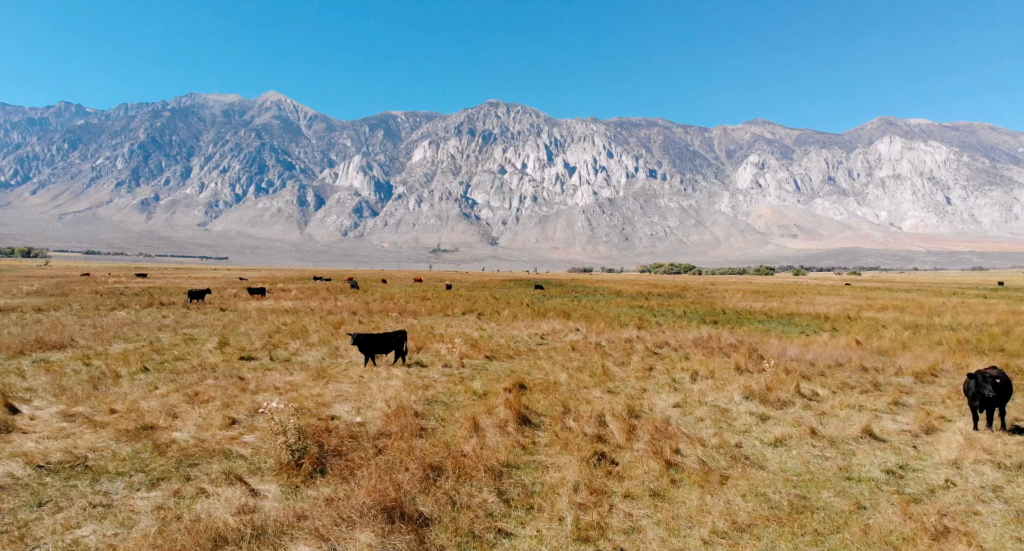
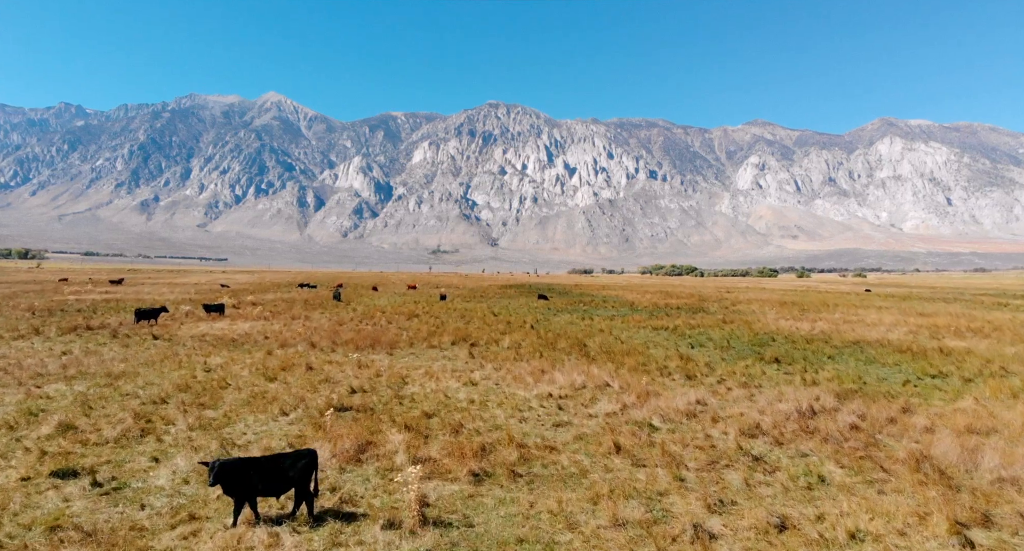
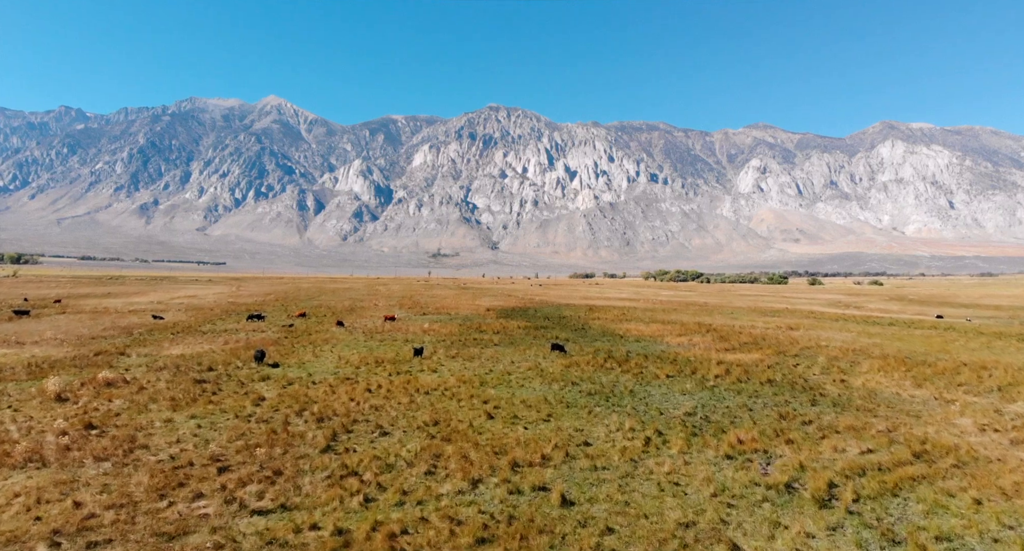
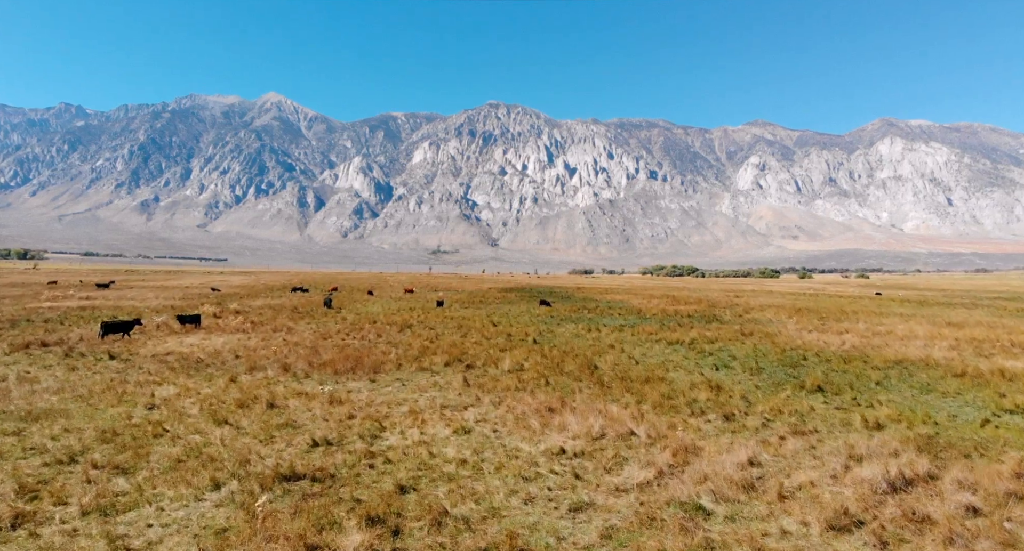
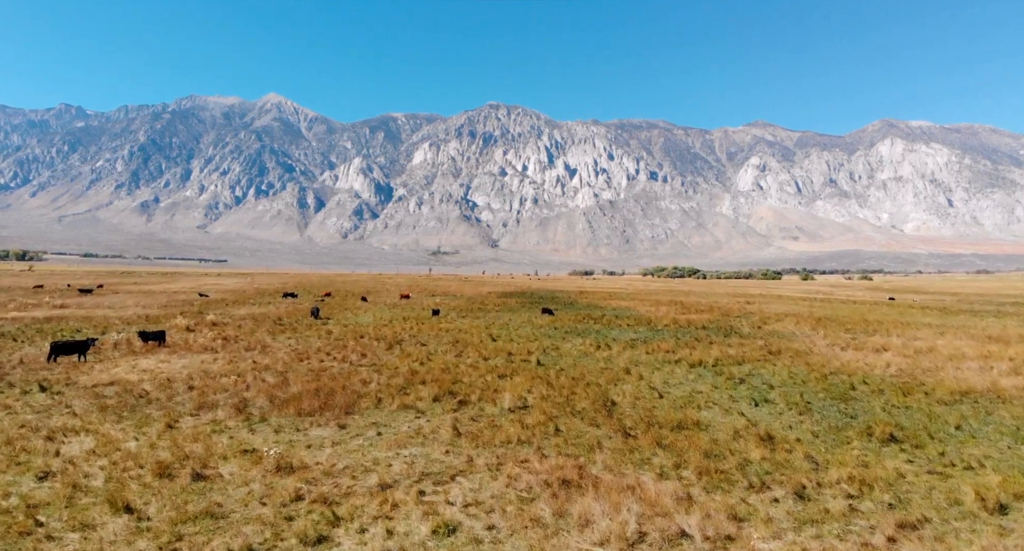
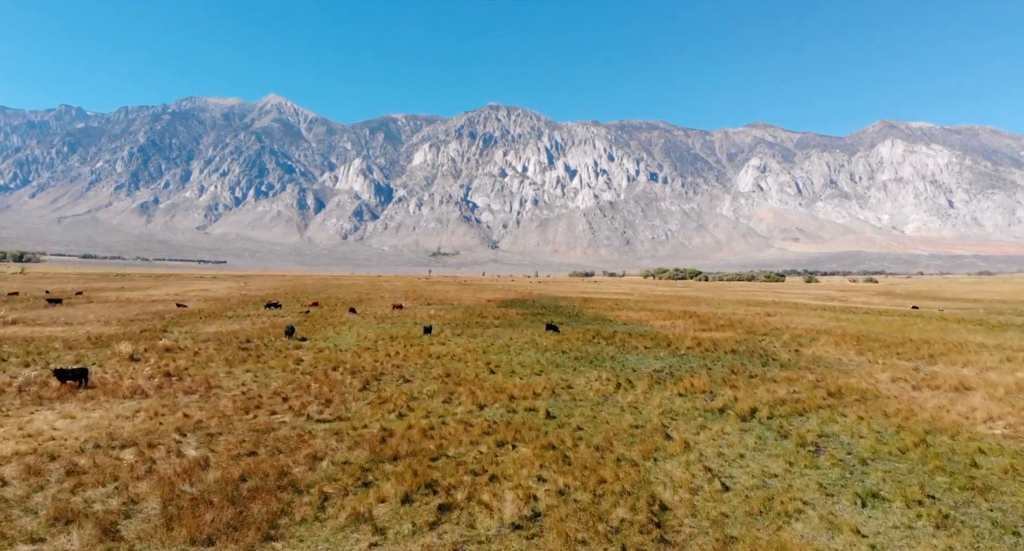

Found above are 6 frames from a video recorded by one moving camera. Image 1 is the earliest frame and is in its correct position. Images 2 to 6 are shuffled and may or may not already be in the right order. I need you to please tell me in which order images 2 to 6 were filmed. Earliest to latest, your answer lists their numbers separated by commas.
2, 4, 5, 6, 3
